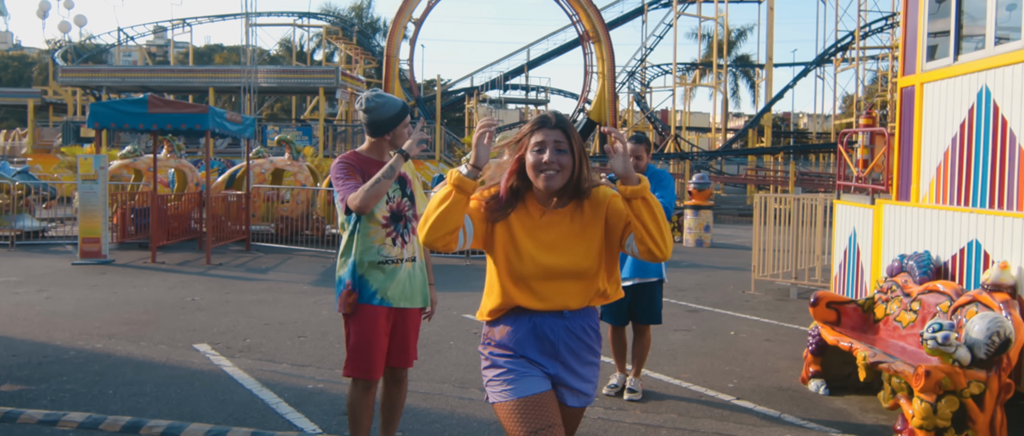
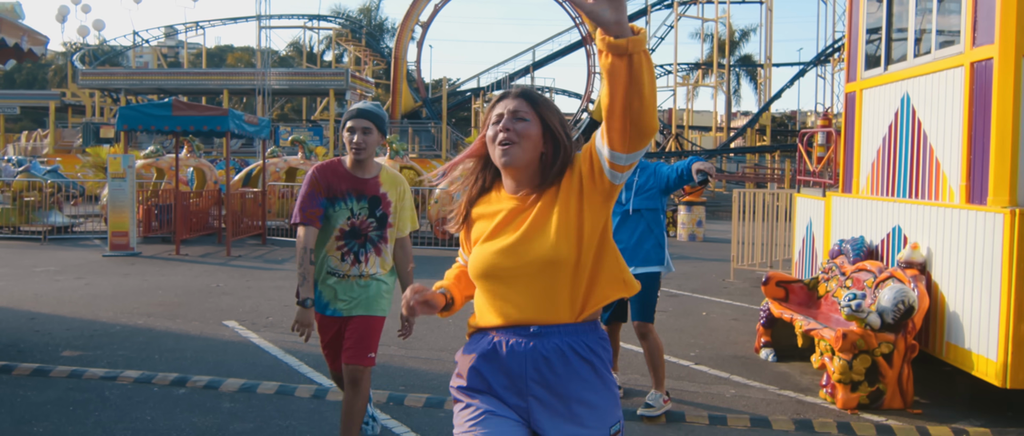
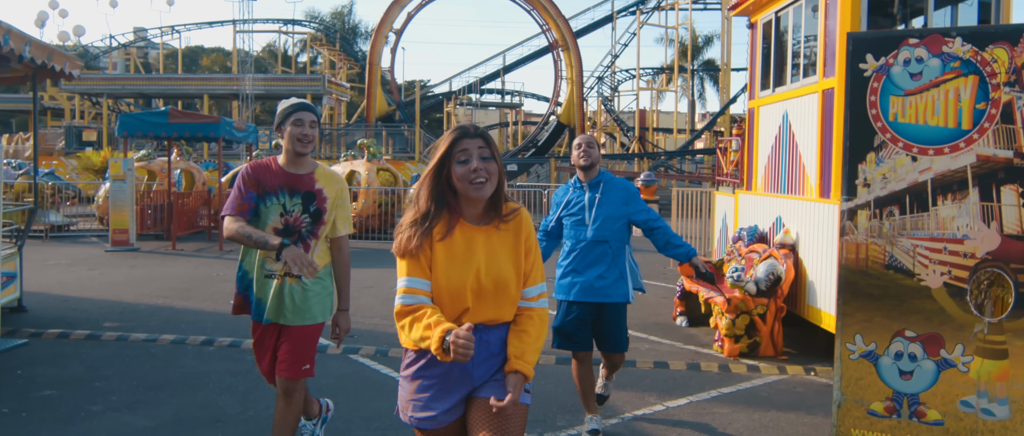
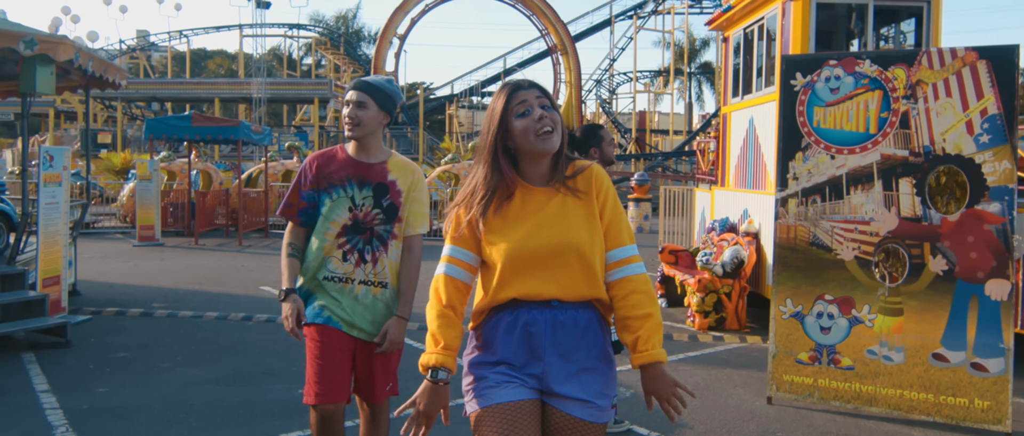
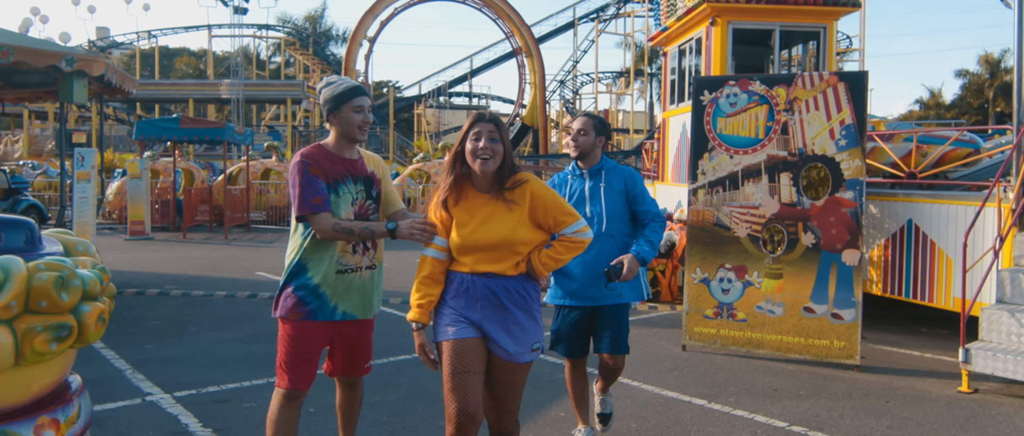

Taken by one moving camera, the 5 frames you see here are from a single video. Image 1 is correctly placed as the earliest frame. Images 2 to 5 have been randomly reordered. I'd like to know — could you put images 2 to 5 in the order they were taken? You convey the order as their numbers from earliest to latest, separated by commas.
2, 3, 4, 5
